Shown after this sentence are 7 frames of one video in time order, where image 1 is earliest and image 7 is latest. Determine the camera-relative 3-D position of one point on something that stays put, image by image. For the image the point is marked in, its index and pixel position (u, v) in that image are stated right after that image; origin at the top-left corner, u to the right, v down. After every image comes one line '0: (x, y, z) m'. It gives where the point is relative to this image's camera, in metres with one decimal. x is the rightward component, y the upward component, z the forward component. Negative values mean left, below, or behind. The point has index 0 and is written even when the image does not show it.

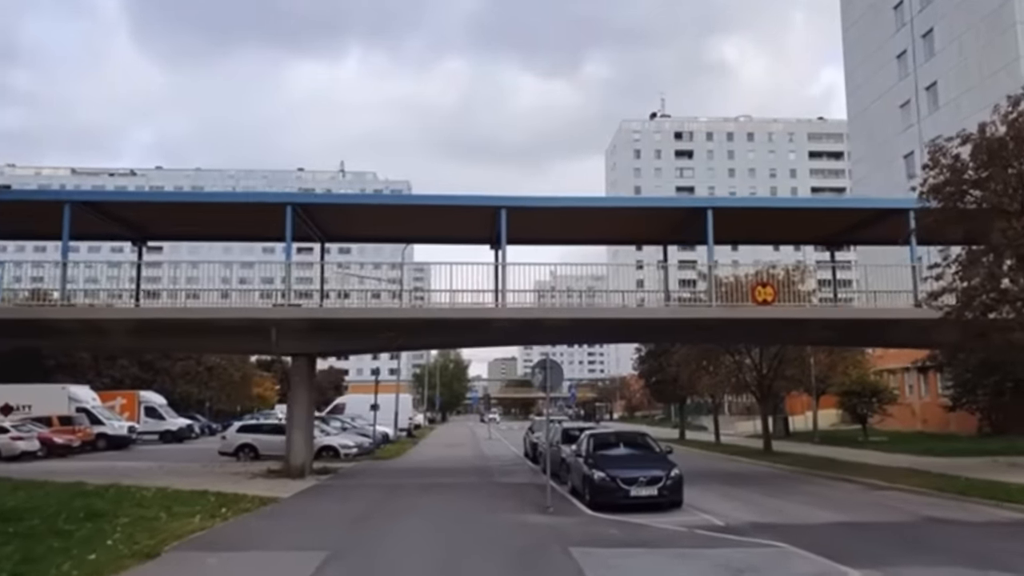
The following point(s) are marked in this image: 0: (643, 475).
0: (+2.4, -3.4, +17.6) m
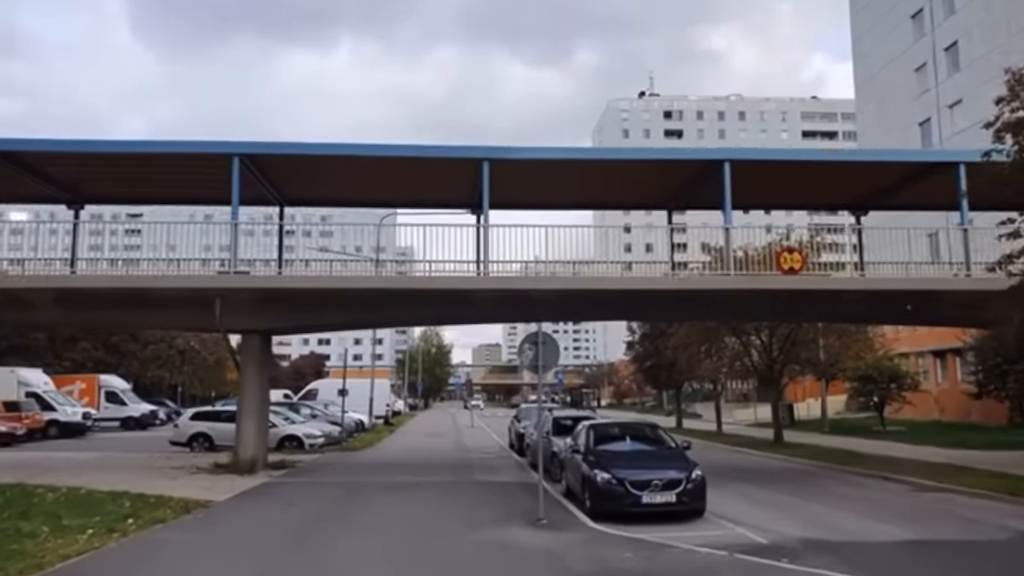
0: (+2.2, -2.8, +14.4) m
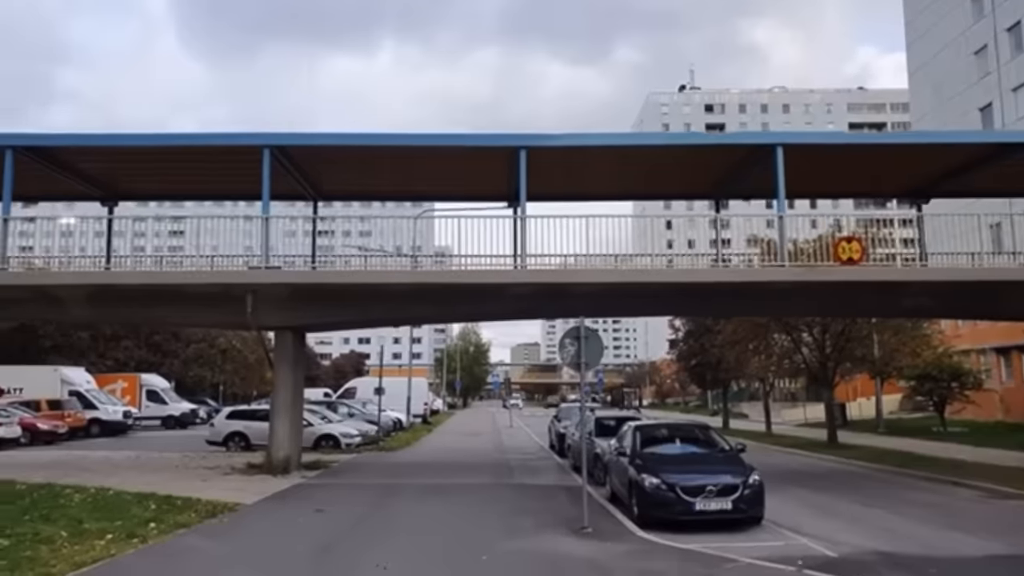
0: (+2.7, -2.6, +13.4) m
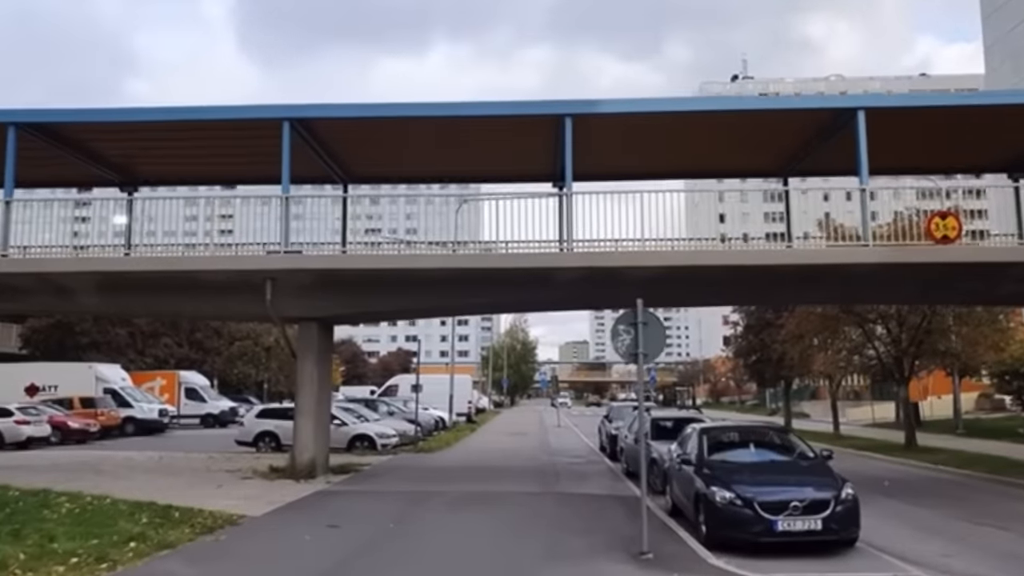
0: (+3.2, -2.4, +11.2) m
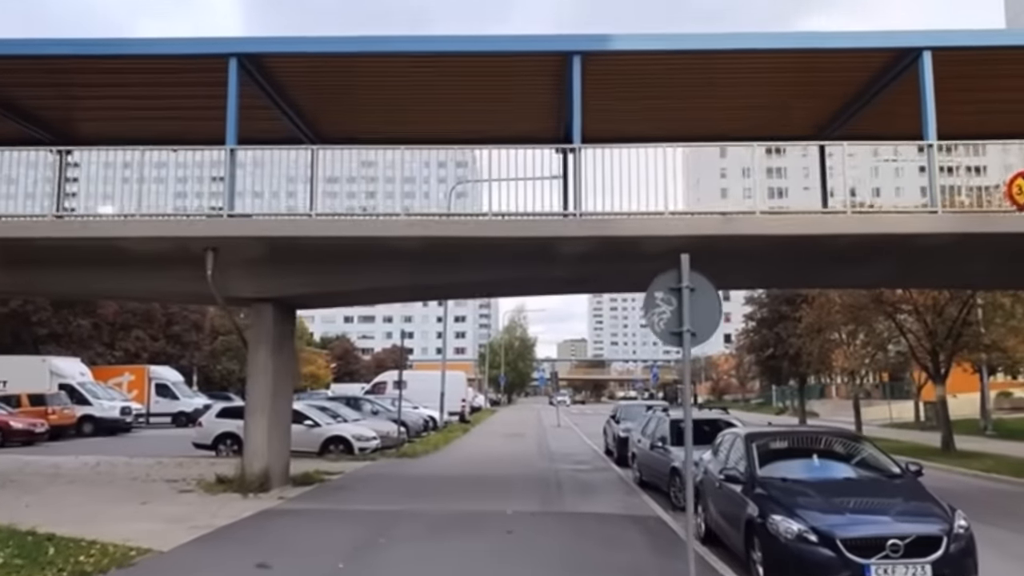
0: (+3.2, -2.0, +8.1) m
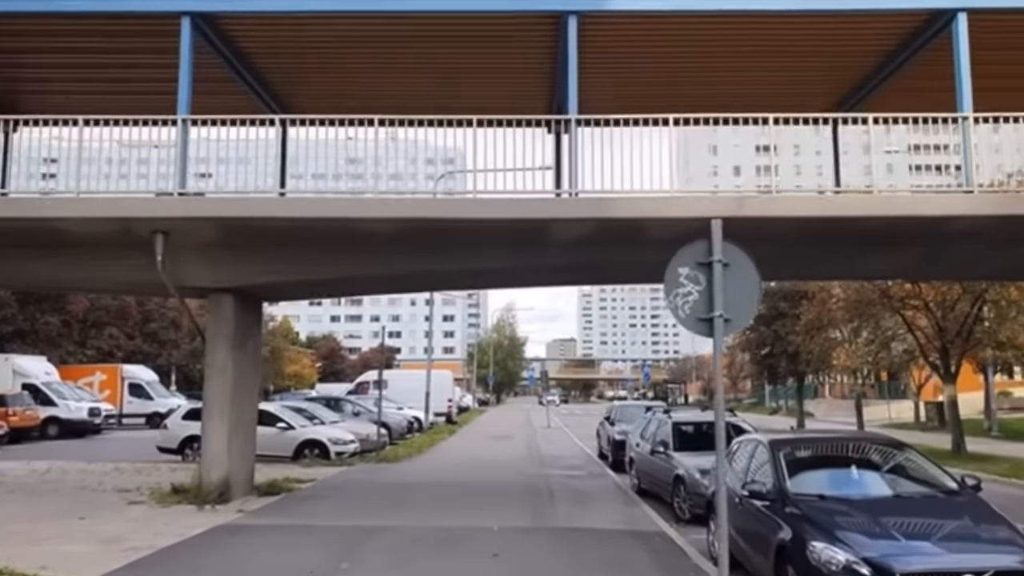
0: (+3.1, -1.8, +6.6) m
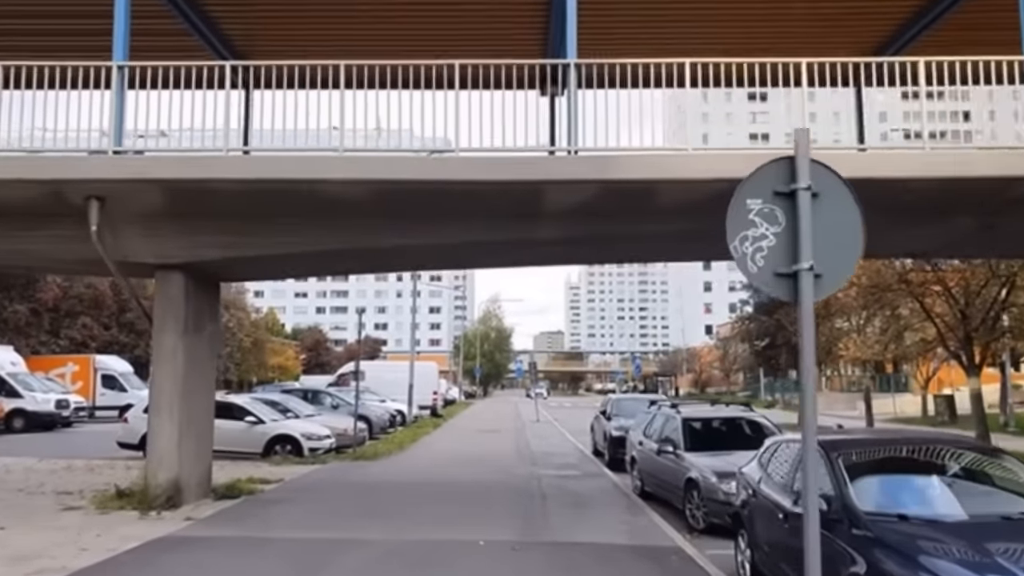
0: (+3.0, -1.6, +4.8) m
